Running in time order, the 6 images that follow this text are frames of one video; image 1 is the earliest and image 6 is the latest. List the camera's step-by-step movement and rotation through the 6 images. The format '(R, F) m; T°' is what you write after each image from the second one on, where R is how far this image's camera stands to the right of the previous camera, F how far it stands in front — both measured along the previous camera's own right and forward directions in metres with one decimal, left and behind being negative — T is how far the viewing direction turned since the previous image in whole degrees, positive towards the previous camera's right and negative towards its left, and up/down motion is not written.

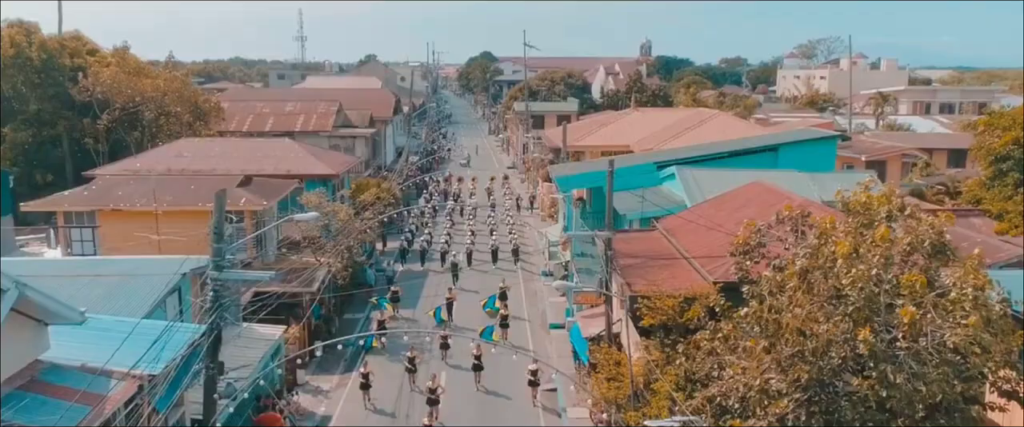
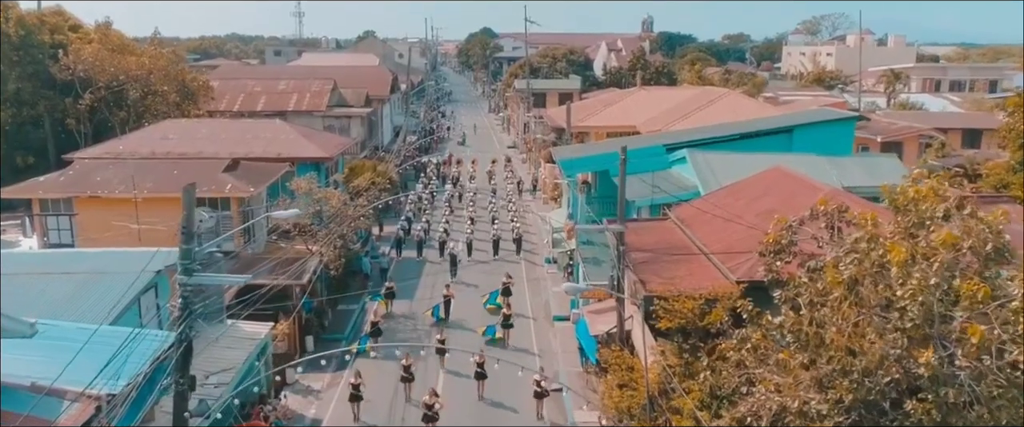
(-0.1, +1.3) m; 0°
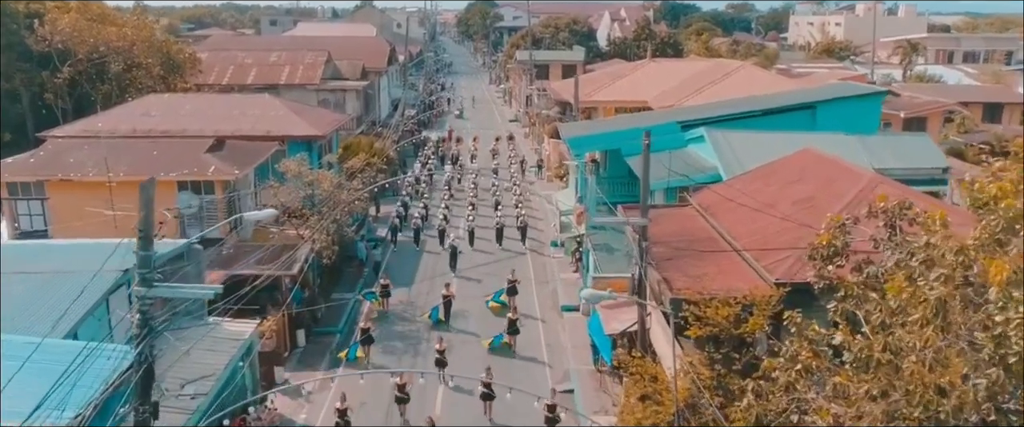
(-0.2, +1.5) m; 0°
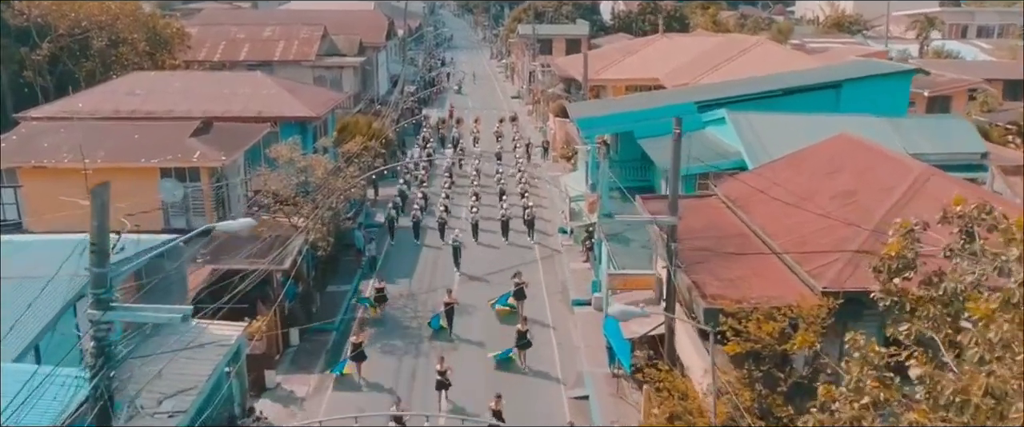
(-0.2, +1.3) m; 0°
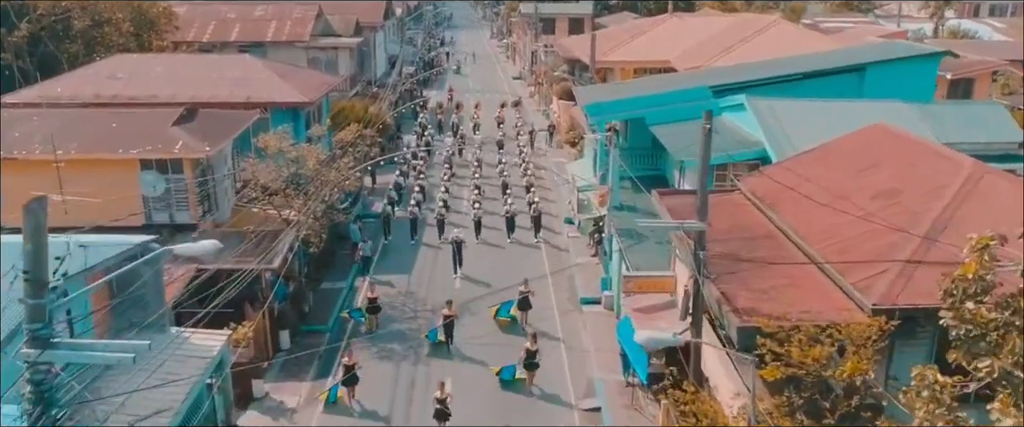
(-0.1, +1.2) m; 0°
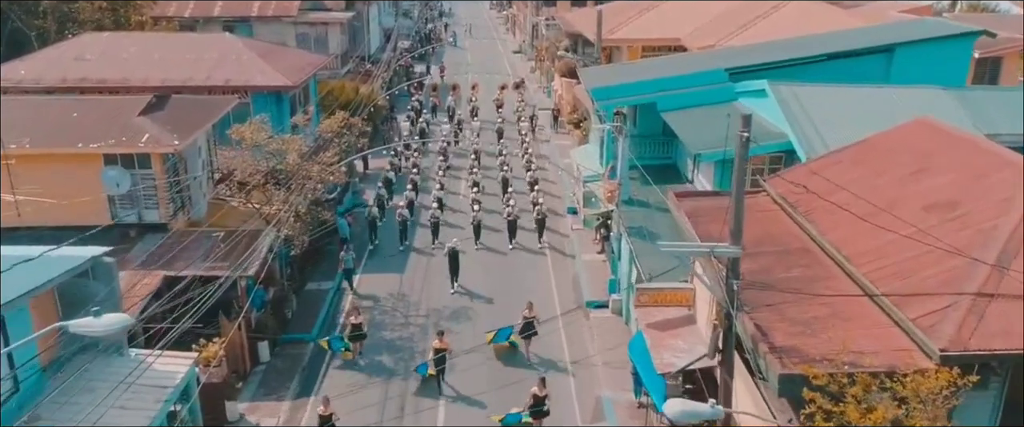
(0.0, +1.5) m; 0°
